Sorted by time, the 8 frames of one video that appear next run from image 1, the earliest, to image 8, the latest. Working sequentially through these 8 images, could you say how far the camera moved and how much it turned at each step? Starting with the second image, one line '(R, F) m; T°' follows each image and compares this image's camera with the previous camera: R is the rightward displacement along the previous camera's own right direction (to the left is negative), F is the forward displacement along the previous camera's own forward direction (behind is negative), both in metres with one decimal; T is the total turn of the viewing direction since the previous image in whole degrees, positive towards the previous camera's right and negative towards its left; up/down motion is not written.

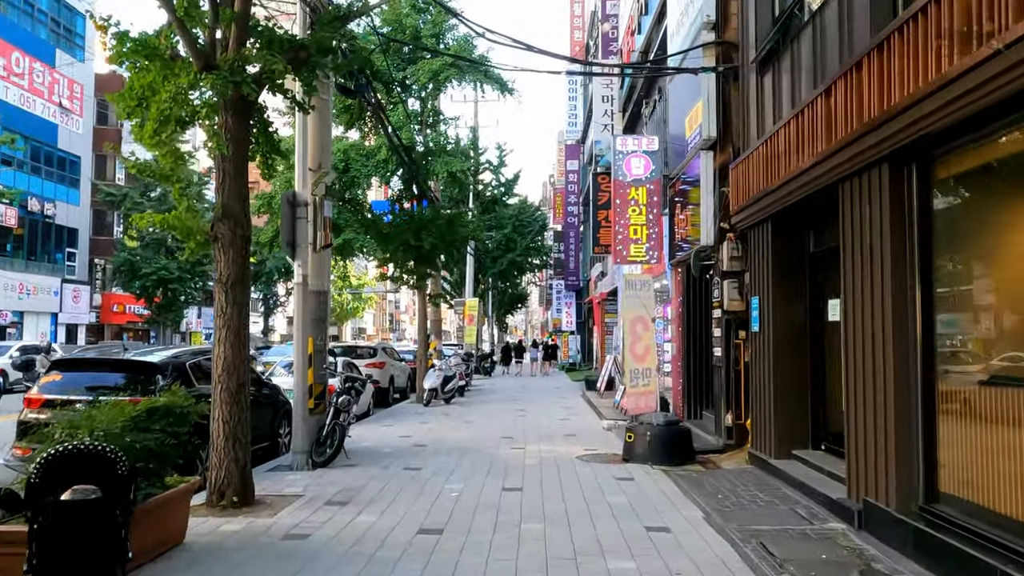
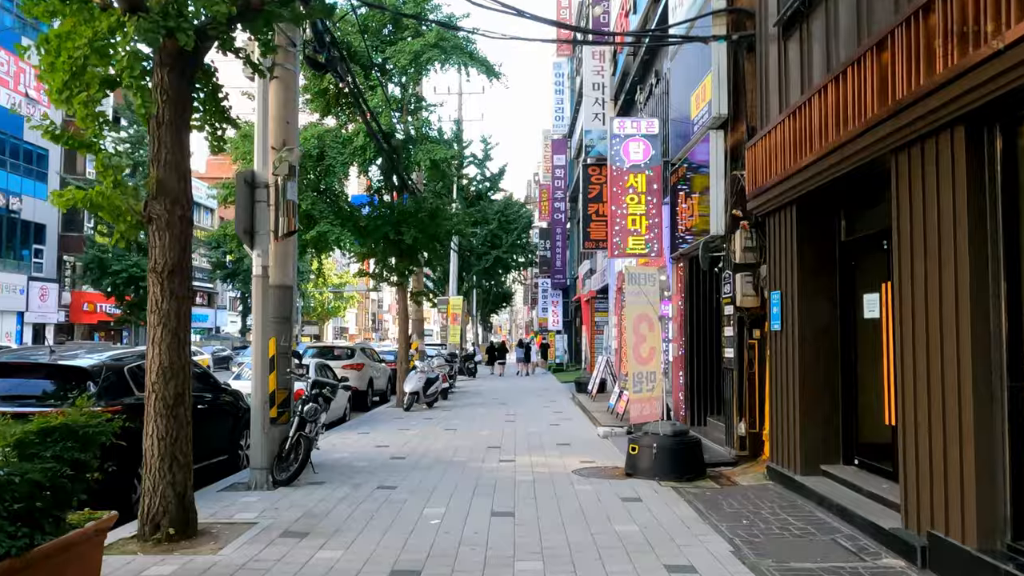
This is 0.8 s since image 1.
(-0.1, +1.2) m; +1°
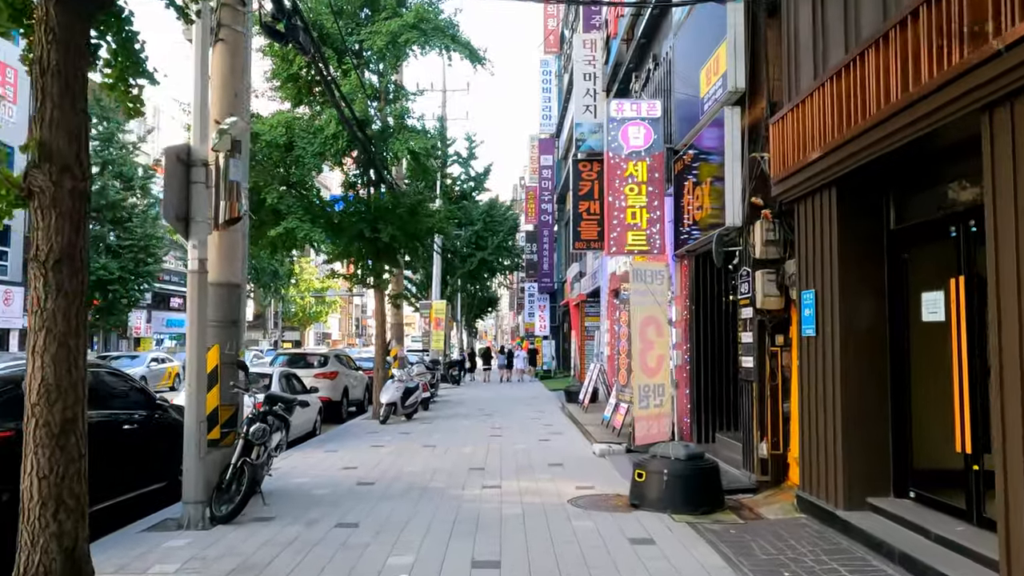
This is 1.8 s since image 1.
(0.0, +1.4) m; +1°
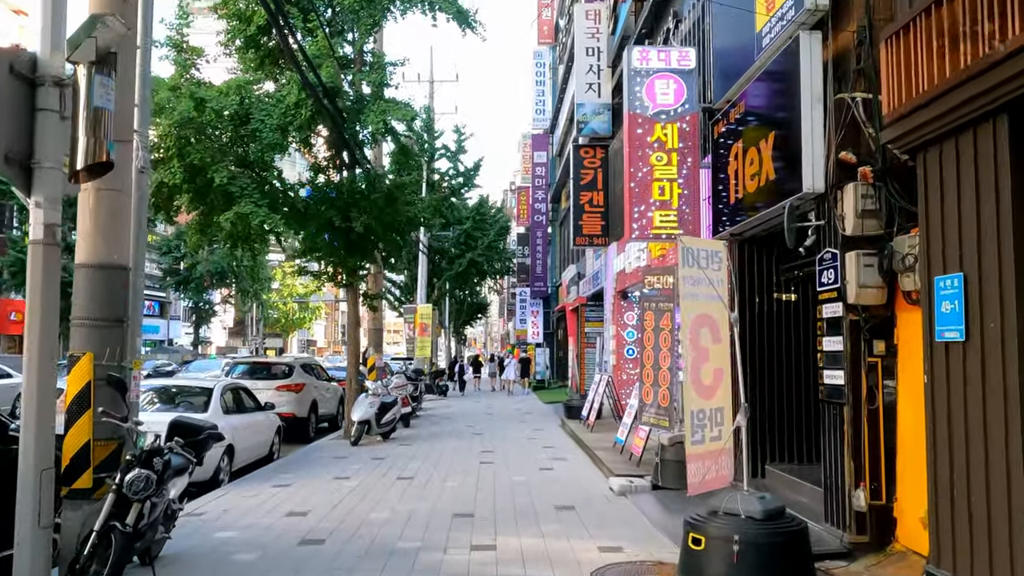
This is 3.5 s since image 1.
(-0.1, +2.5) m; +1°
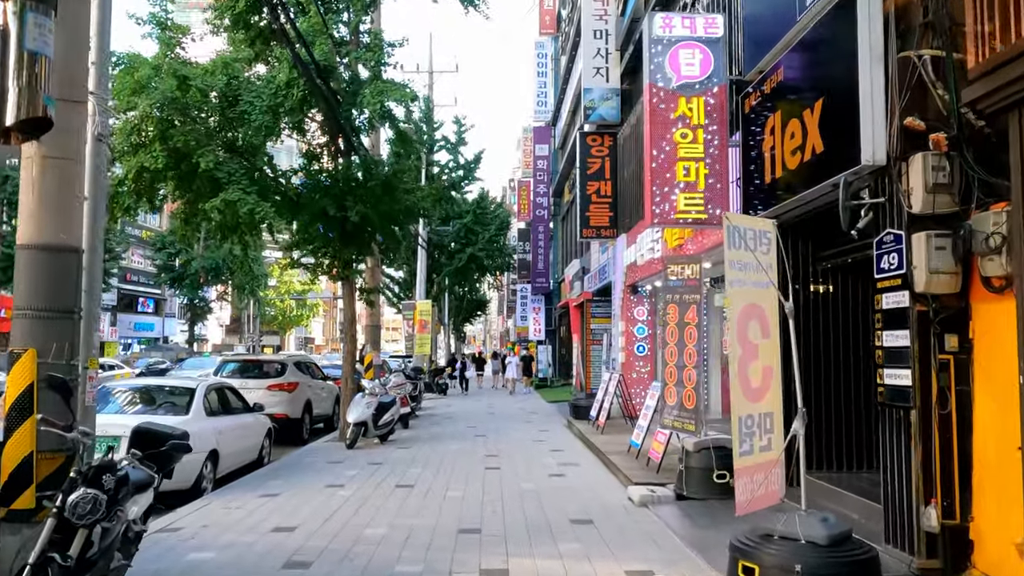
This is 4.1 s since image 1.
(-0.1, +0.9) m; 0°
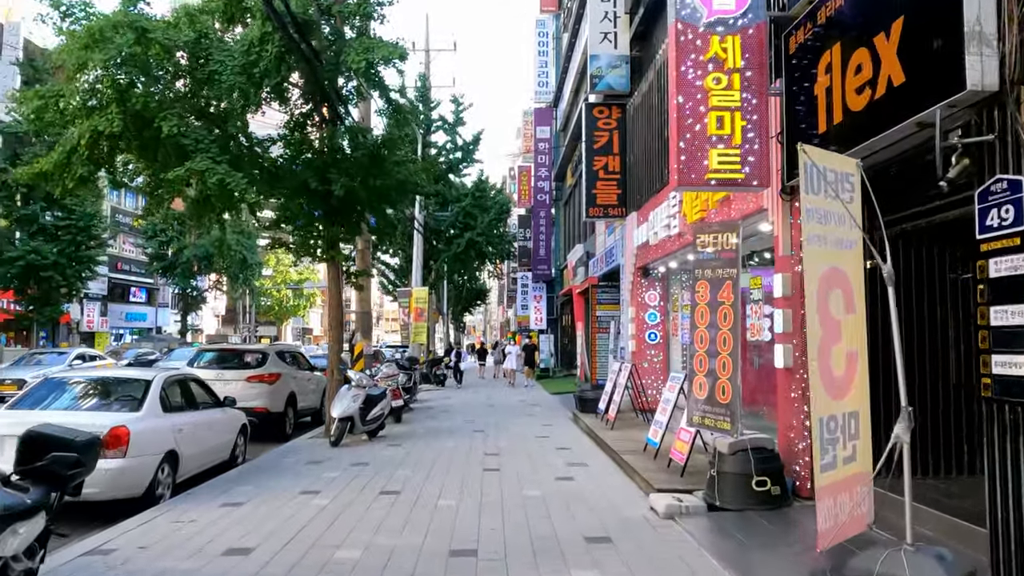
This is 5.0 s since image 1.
(0.0, +1.3) m; 0°
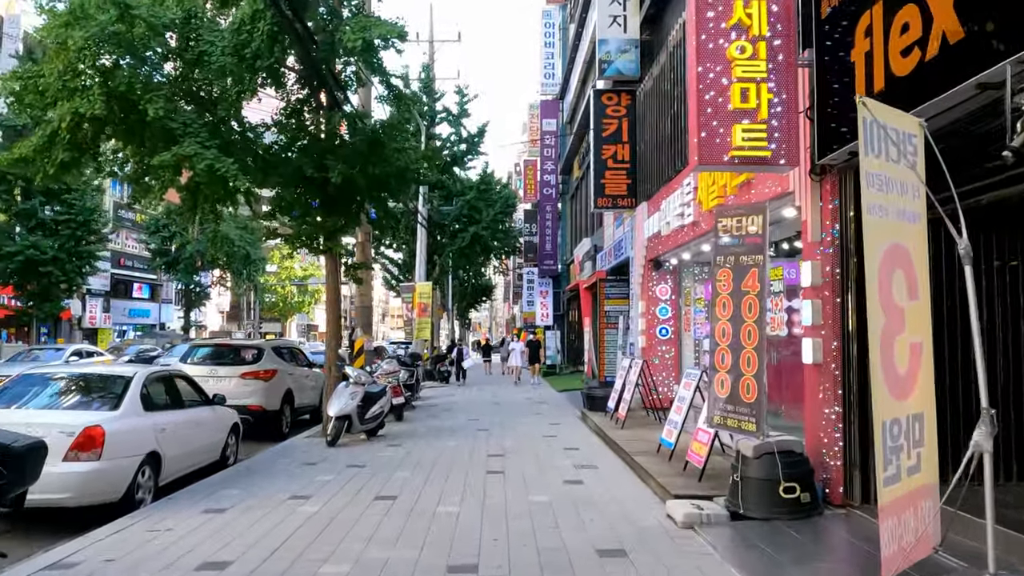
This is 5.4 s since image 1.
(0.0, +0.6) m; 0°
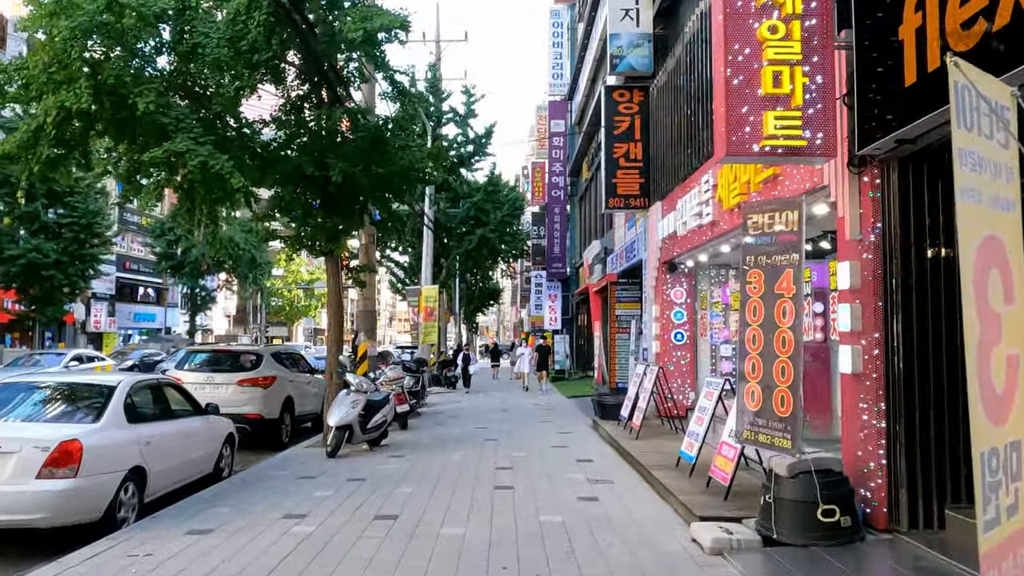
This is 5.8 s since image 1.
(0.0, +0.6) m; -1°
